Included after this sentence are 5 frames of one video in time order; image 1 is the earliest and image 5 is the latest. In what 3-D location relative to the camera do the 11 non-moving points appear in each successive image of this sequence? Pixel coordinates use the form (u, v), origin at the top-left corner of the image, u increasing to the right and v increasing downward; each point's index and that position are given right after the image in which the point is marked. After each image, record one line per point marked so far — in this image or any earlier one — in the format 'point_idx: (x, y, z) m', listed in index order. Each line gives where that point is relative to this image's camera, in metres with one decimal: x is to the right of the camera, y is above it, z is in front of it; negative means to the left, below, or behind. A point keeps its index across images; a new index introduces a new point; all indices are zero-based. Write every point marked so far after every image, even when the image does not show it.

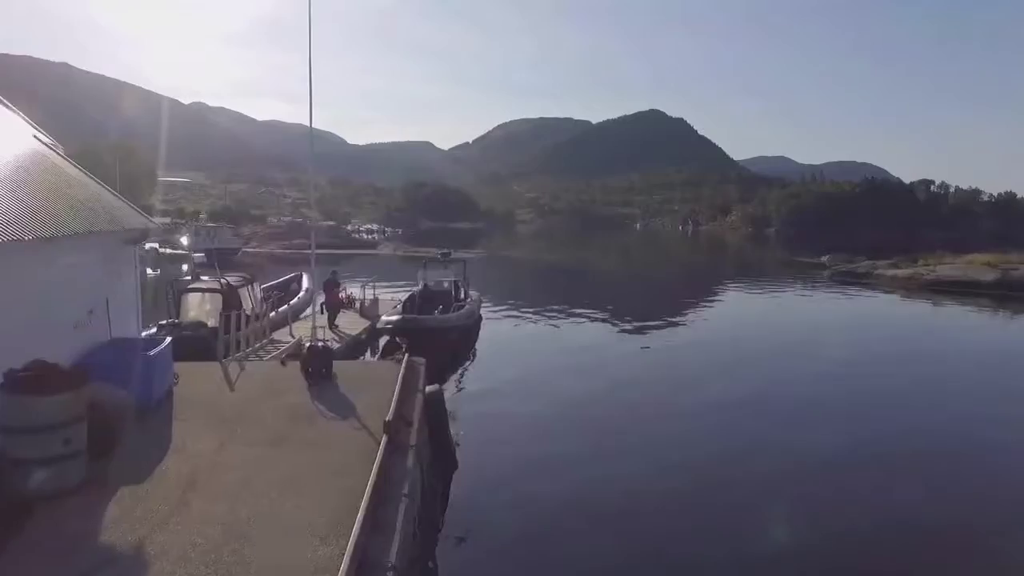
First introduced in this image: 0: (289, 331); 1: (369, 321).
0: (-6.1, -1.3, +16.6) m
1: (-4.6, -1.2, +19.6) m
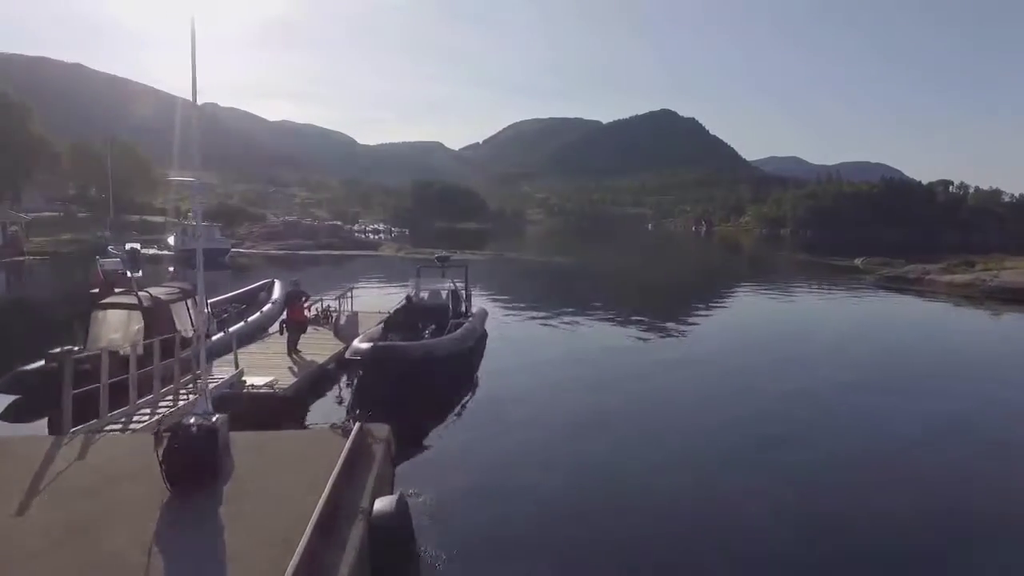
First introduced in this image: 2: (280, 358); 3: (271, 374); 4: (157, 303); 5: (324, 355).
0: (-5.9, -1.6, +12.9) m
1: (-4.4, -1.5, +15.9) m
2: (-5.5, -1.6, +14.1) m
3: (-5.0, -1.8, +12.7) m
4: (-7.4, -0.3, +12.8) m
5: (-4.4, -1.7, +14.4) m
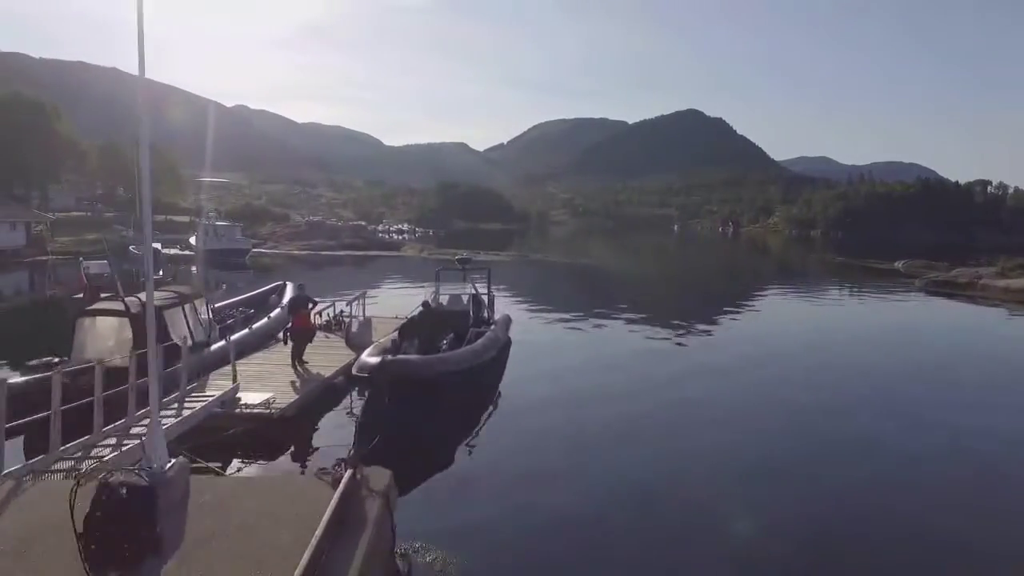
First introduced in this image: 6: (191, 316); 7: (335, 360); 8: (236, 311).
0: (-5.4, -1.7, +11.8) m
1: (-3.7, -1.6, +14.7) m
2: (-4.9, -1.7, +12.9) m
3: (-4.5, -1.9, +11.5) m
4: (-6.9, -0.4, +11.7) m
5: (-3.8, -1.8, +13.2) m
6: (-6.8, -0.7, +13.0) m
7: (-4.2, -1.6, +14.5) m
8: (-7.2, -0.6, +16.2) m
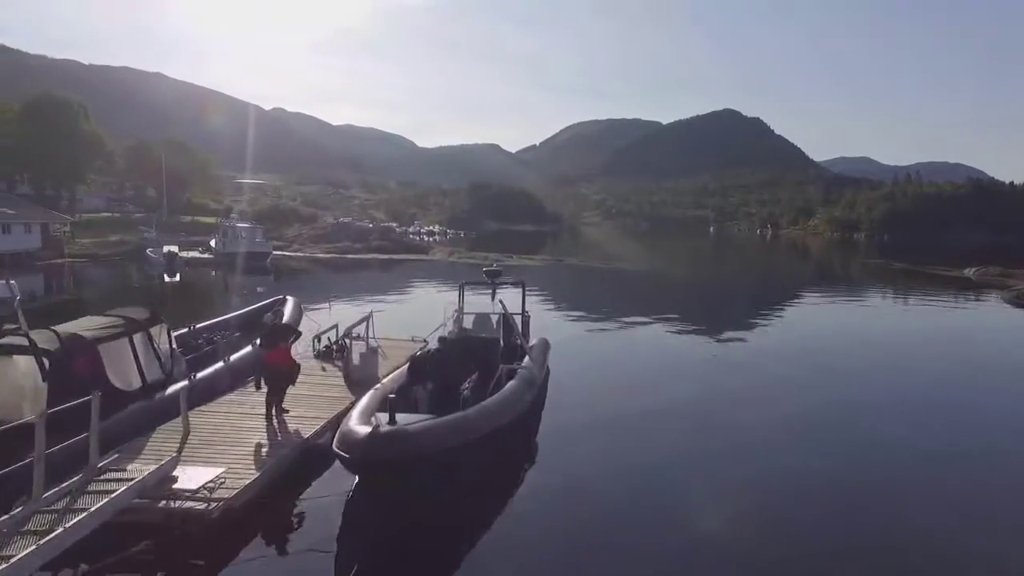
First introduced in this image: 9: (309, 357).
0: (-4.8, -2.0, +9.0) m
1: (-3.0, -2.0, +11.9) m
2: (-4.3, -2.1, +10.1) m
3: (-3.9, -2.3, +8.7) m
4: (-6.3, -0.8, +9.0) m
5: (-3.2, -2.2, +10.4) m
6: (-6.1, -1.1, +10.3) m
7: (-3.4, -2.0, +11.7) m
8: (-6.4, -1.0, +13.6) m
9: (-4.6, -1.6, +14.0) m
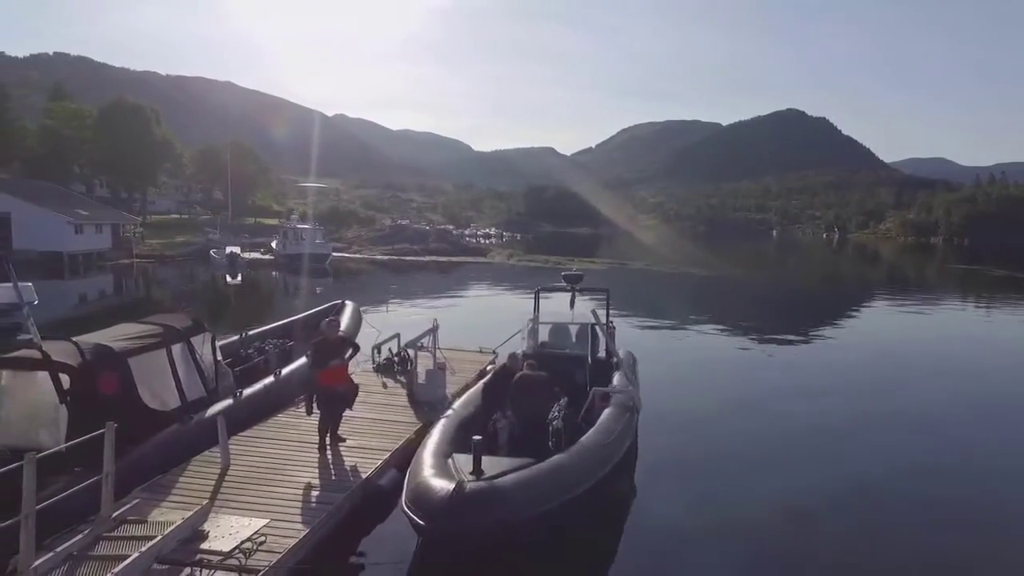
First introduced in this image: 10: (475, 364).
0: (-3.6, -2.1, +7.7) m
1: (-1.5, -2.1, +10.4) m
2: (-3.0, -2.1, +8.7) m
3: (-2.7, -2.4, +7.3) m
4: (-5.1, -0.8, +7.8) m
5: (-1.9, -2.3, +8.9) m
6: (-4.8, -1.1, +9.1) m
7: (-2.0, -2.1, +10.2) m
8: (-4.8, -1.1, +12.3) m
9: (-2.9, -1.7, +12.6) m
10: (-0.7, -1.6, +13.8) m
